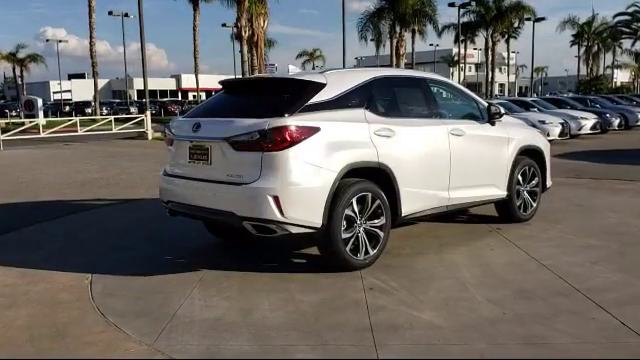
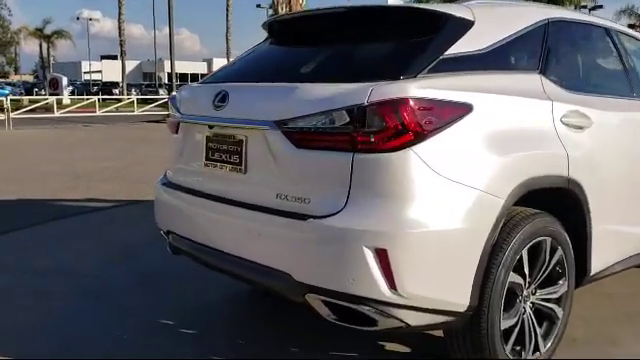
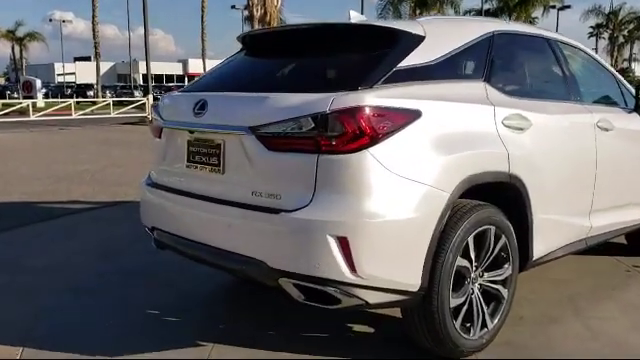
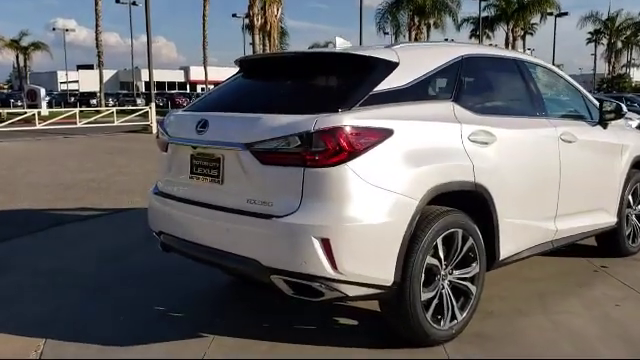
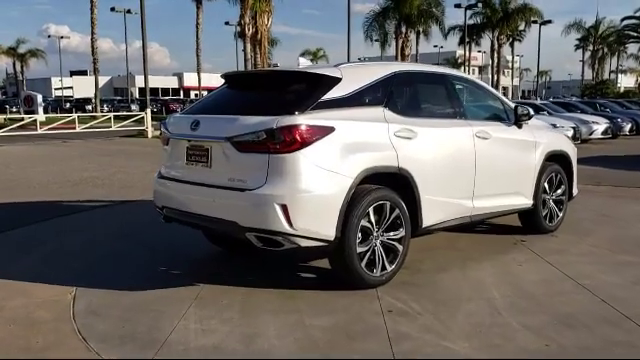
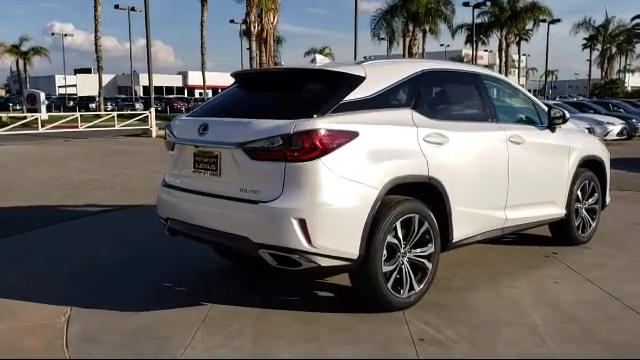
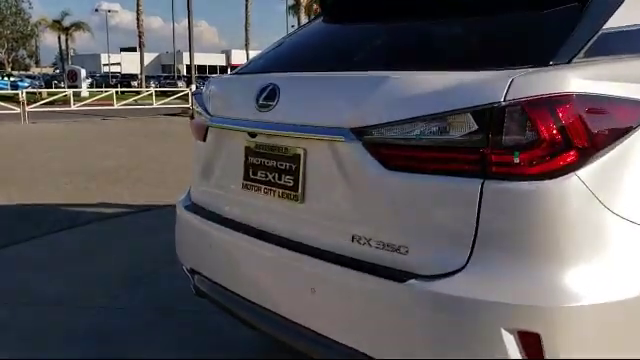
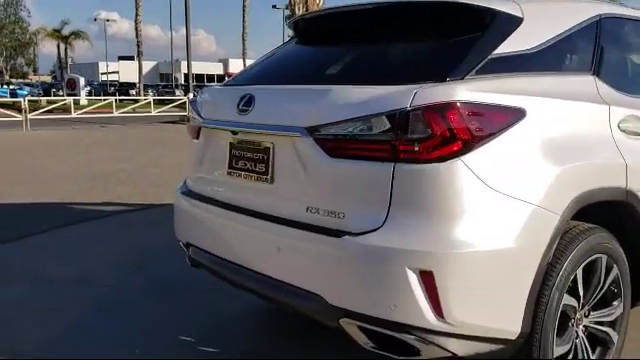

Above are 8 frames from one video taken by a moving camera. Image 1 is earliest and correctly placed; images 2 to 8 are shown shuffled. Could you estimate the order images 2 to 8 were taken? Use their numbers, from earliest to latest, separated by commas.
5, 6, 4, 3, 2, 8, 7
